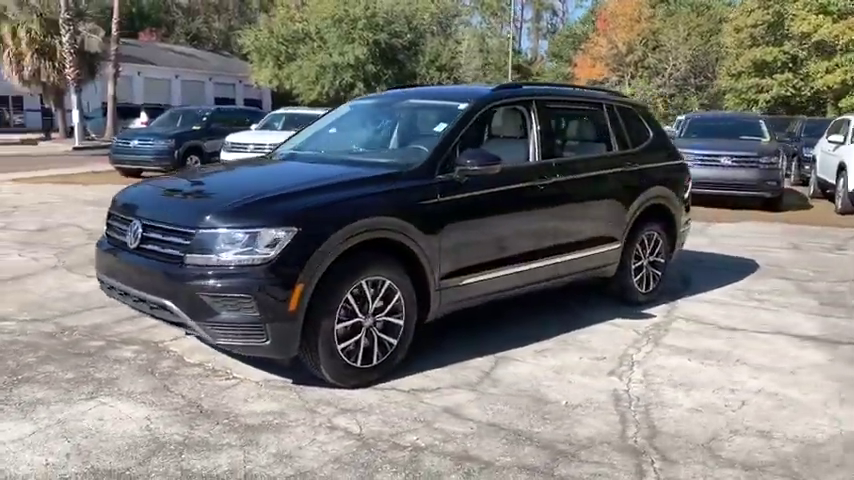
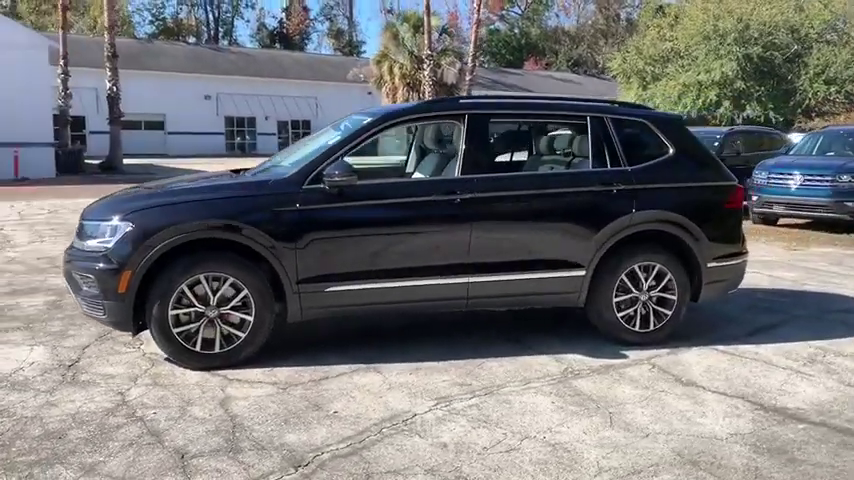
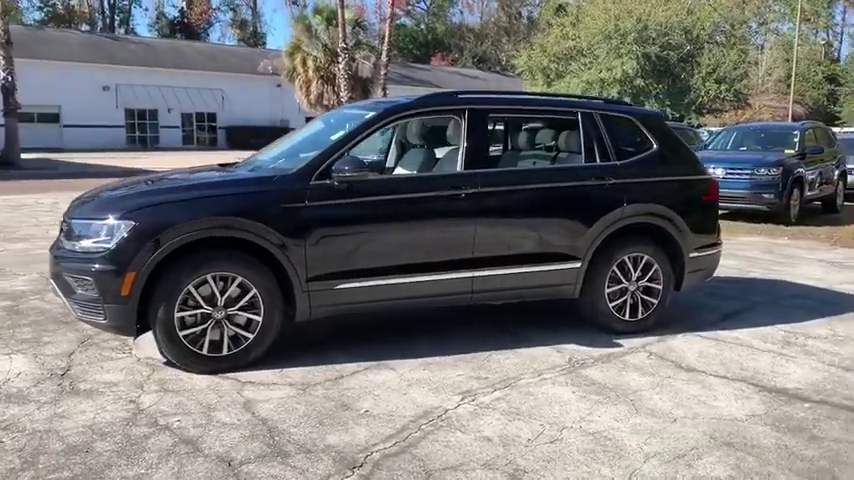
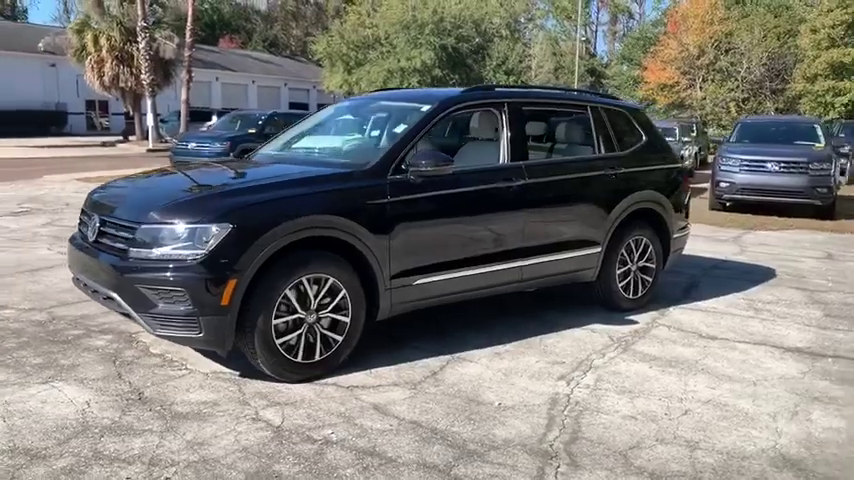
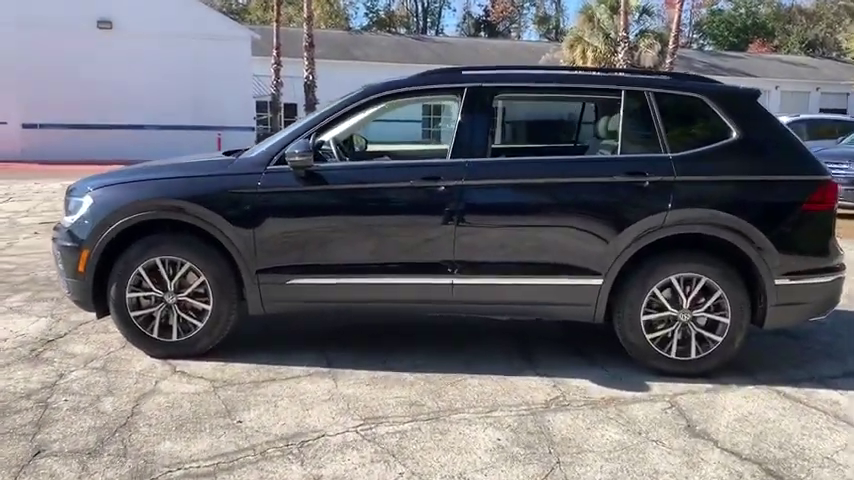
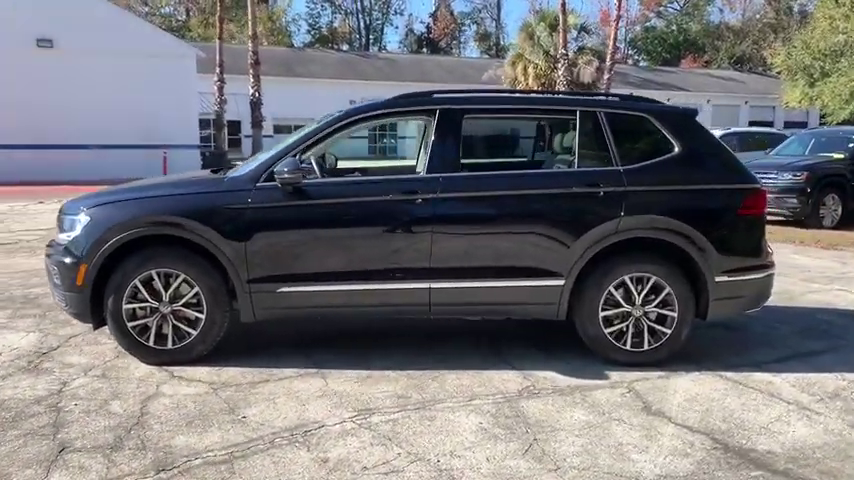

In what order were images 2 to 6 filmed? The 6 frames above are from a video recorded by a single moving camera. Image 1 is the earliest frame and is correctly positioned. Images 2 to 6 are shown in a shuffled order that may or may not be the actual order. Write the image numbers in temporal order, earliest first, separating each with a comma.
4, 3, 2, 6, 5
